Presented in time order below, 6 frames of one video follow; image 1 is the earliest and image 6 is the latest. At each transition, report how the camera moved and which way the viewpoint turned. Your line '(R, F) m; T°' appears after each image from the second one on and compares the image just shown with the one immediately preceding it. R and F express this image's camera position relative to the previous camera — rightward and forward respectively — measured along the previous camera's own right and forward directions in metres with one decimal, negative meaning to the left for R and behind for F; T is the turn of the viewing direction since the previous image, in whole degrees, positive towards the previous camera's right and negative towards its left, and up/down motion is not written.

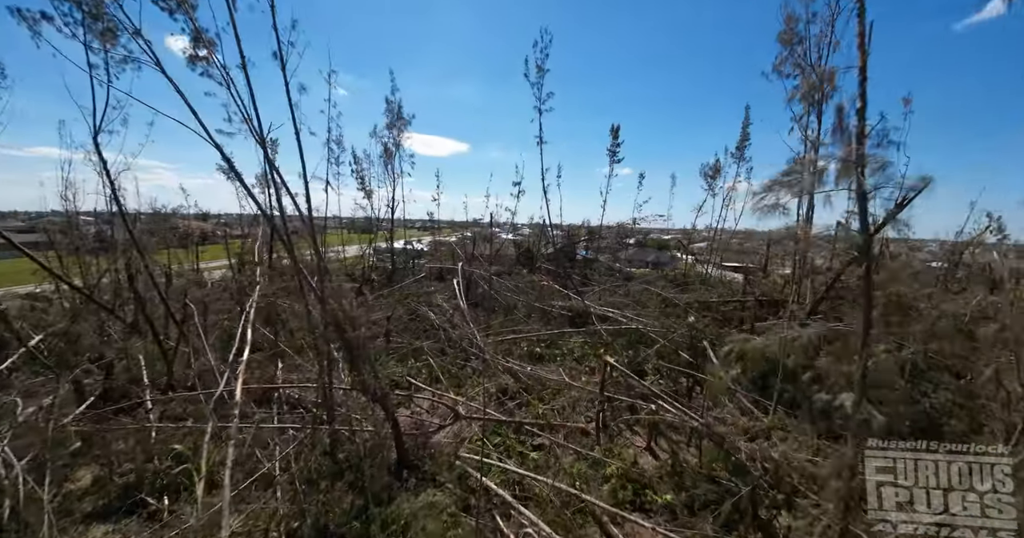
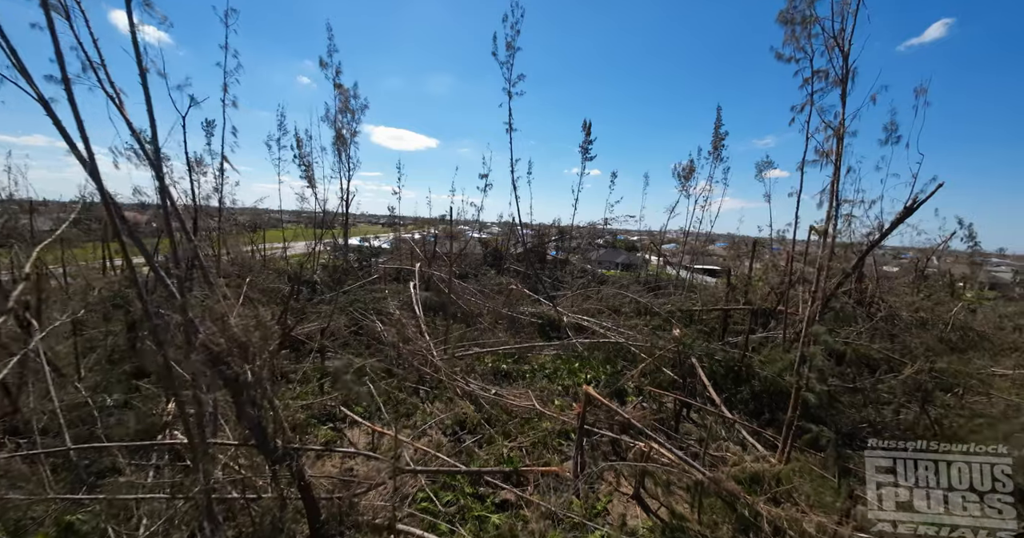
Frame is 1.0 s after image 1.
(+0.1, +0.8) m; +4°
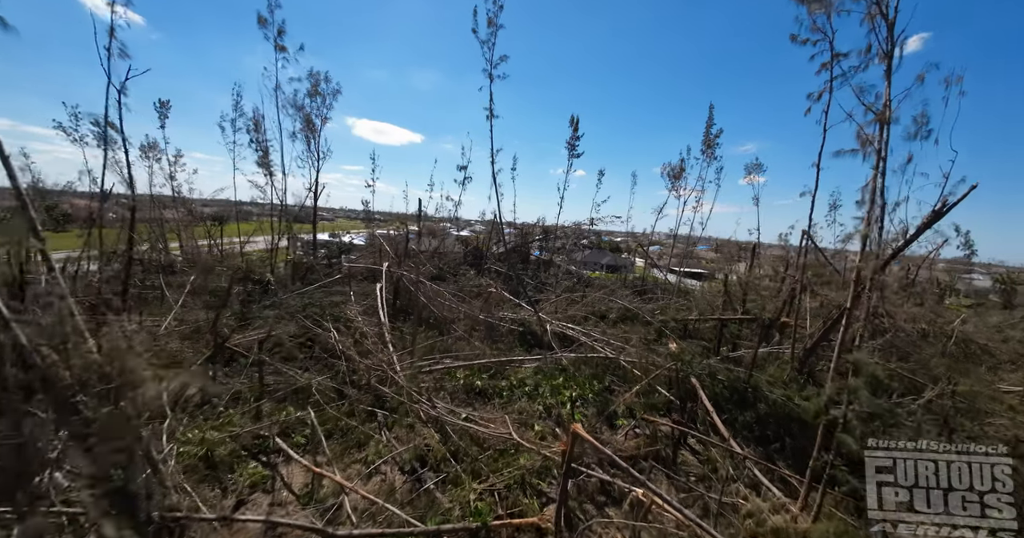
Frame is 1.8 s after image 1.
(+0.1, +0.6) m; +2°
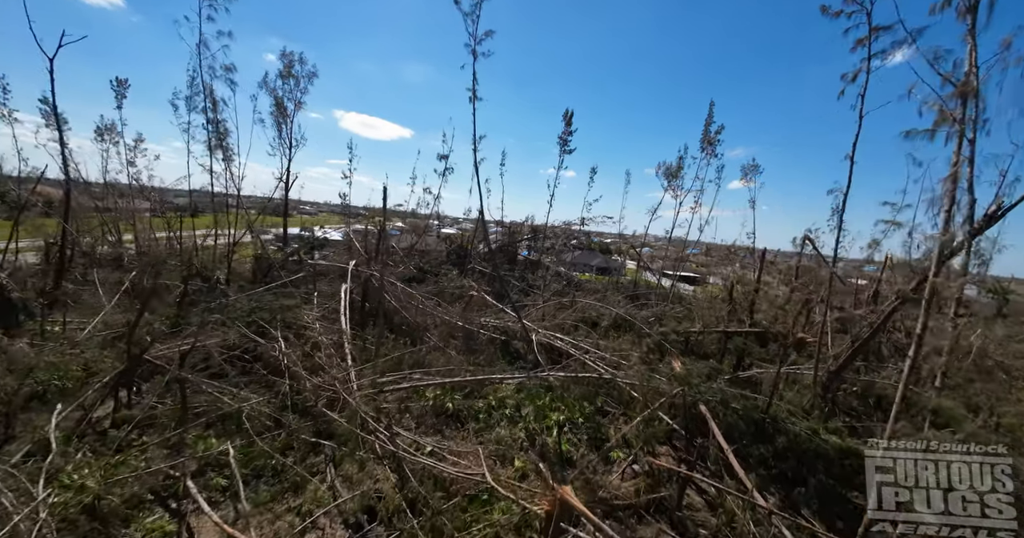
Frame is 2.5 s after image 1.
(+0.1, +0.6) m; +2°
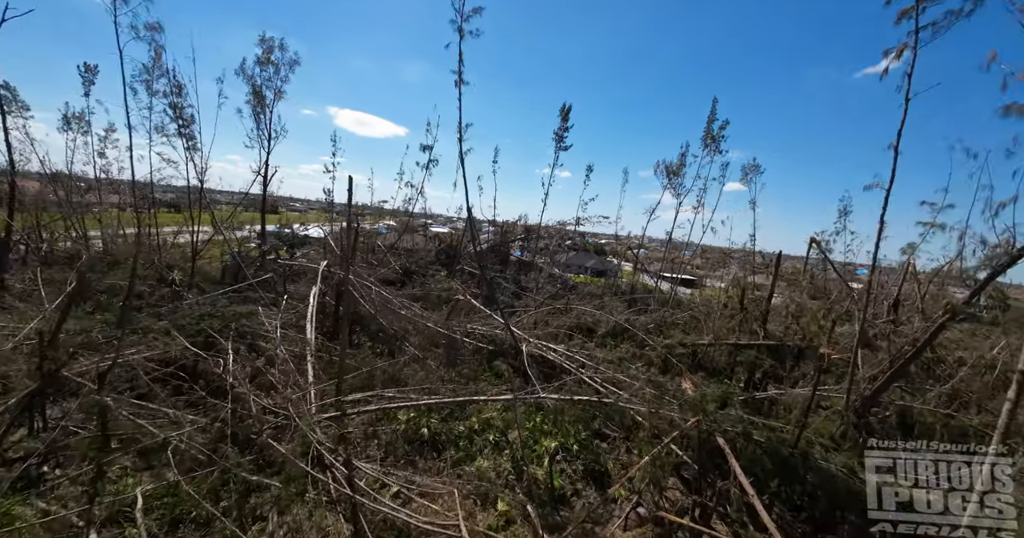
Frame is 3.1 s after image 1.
(+0.1, +0.5) m; +1°
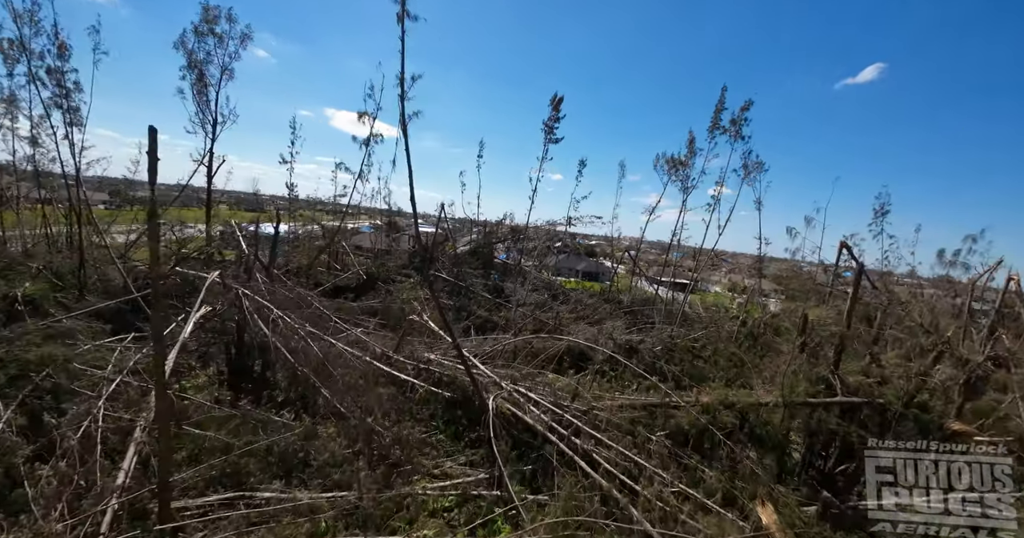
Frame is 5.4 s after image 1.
(+0.2, +1.3) m; +1°
